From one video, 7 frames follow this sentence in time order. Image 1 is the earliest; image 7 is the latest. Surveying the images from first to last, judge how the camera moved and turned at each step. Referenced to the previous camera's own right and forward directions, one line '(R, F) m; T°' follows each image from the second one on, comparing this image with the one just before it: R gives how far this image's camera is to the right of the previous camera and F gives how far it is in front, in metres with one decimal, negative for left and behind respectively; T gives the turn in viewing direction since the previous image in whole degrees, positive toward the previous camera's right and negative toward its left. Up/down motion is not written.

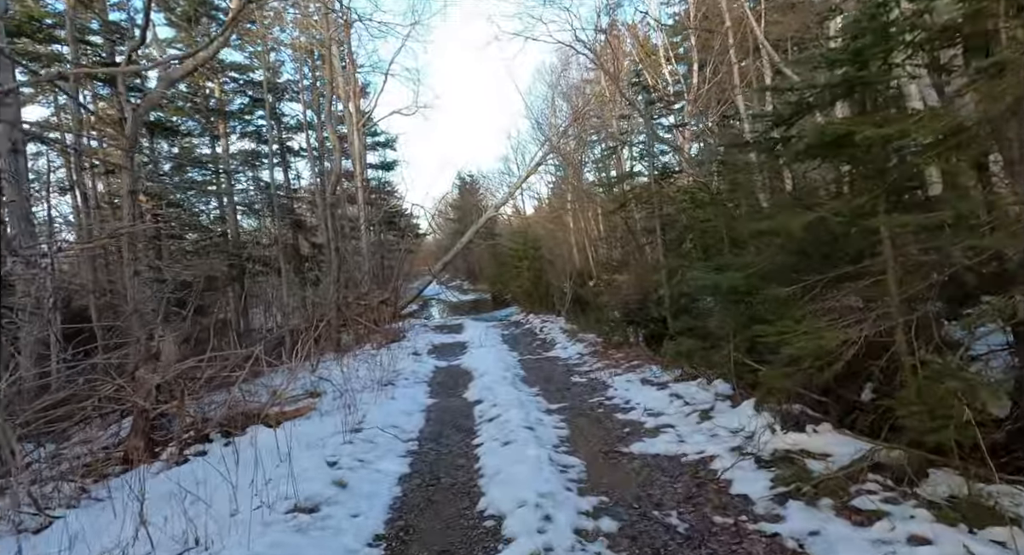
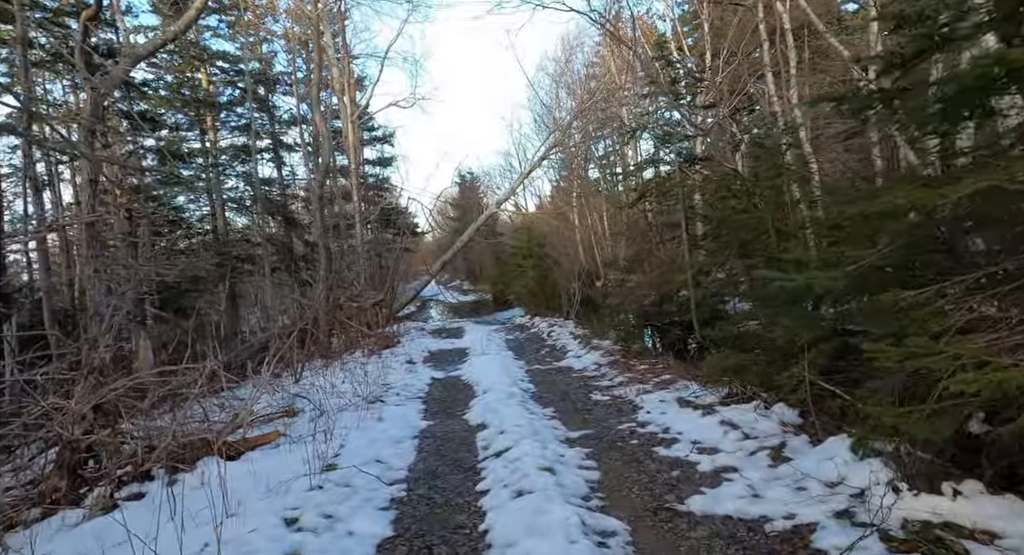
(-0.1, +1.0) m; 0°
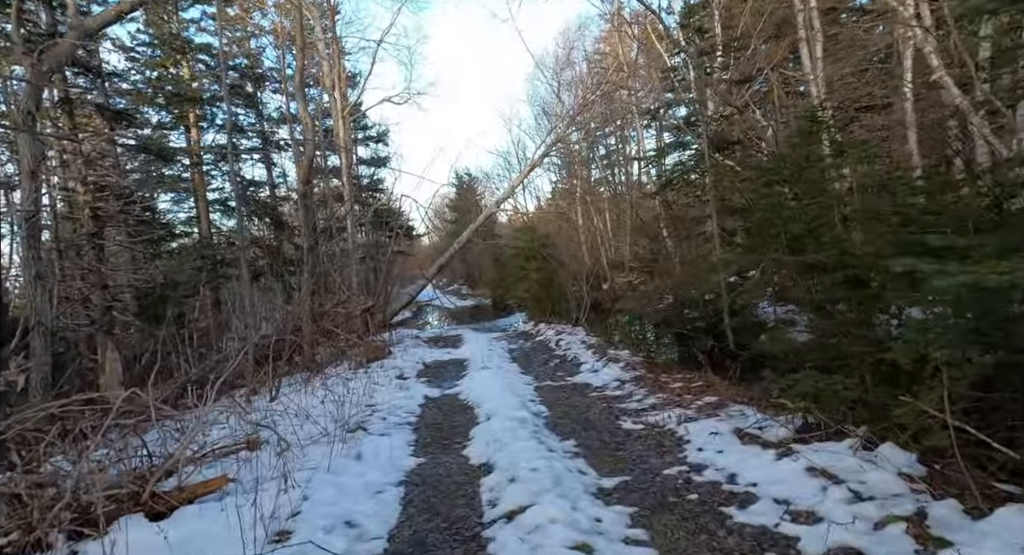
(-0.1, +1.0) m; 0°
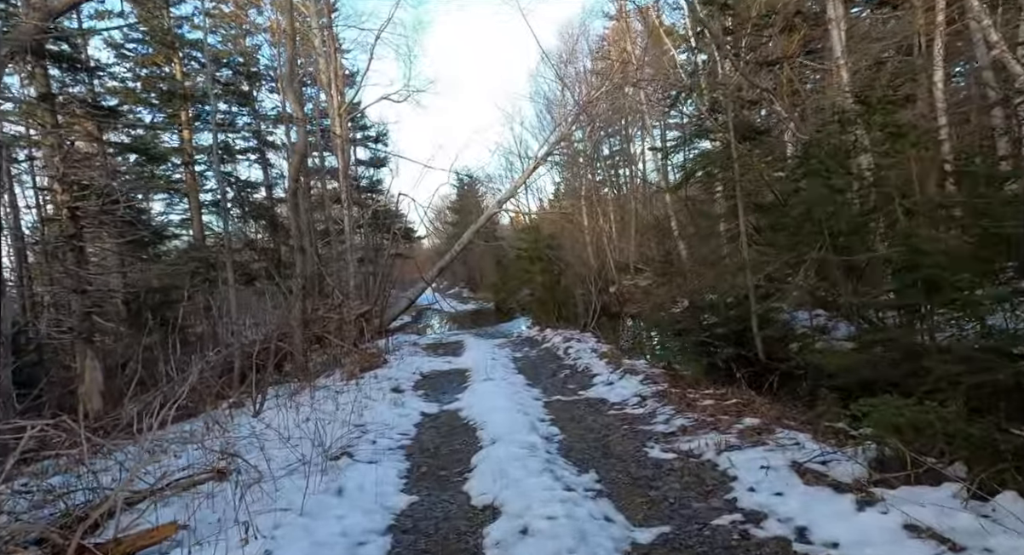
(0.0, +0.7) m; 0°
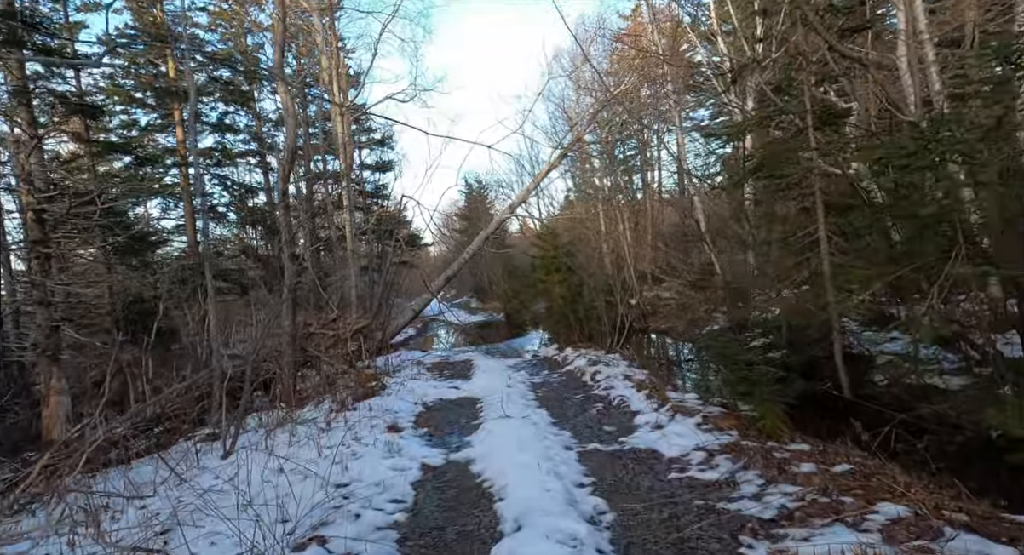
(-0.1, +1.2) m; -1°
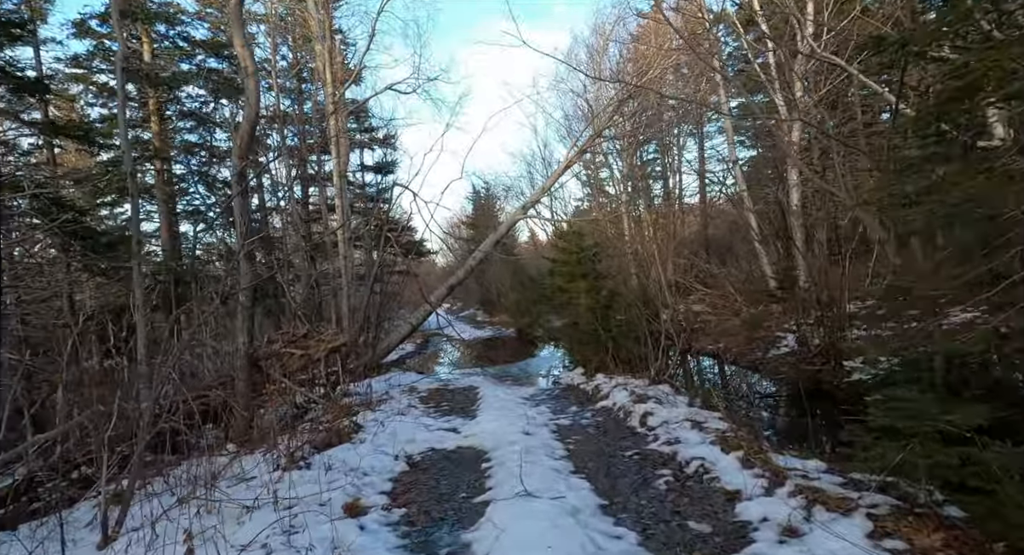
(-0.1, +2.0) m; -1°
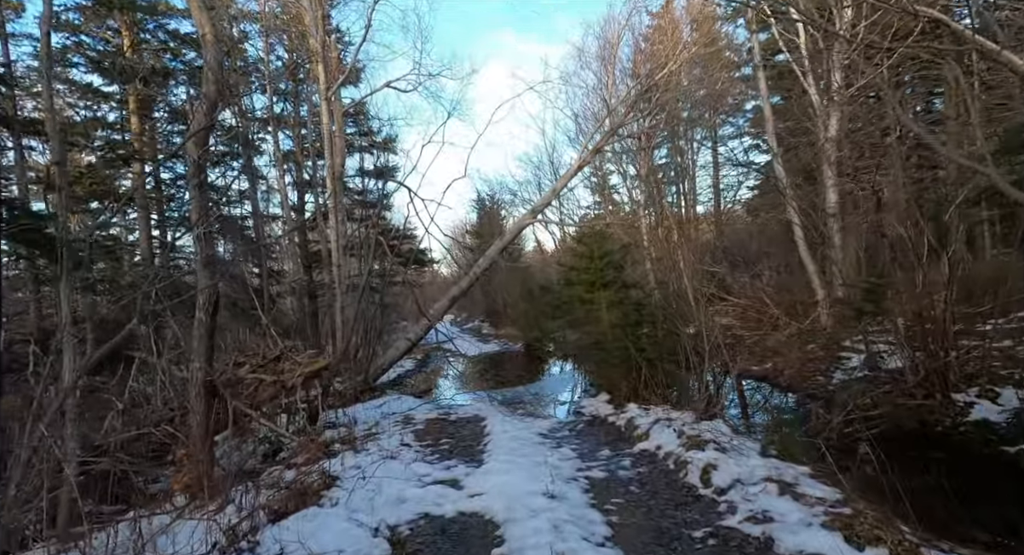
(-0.1, +1.3) m; 0°
